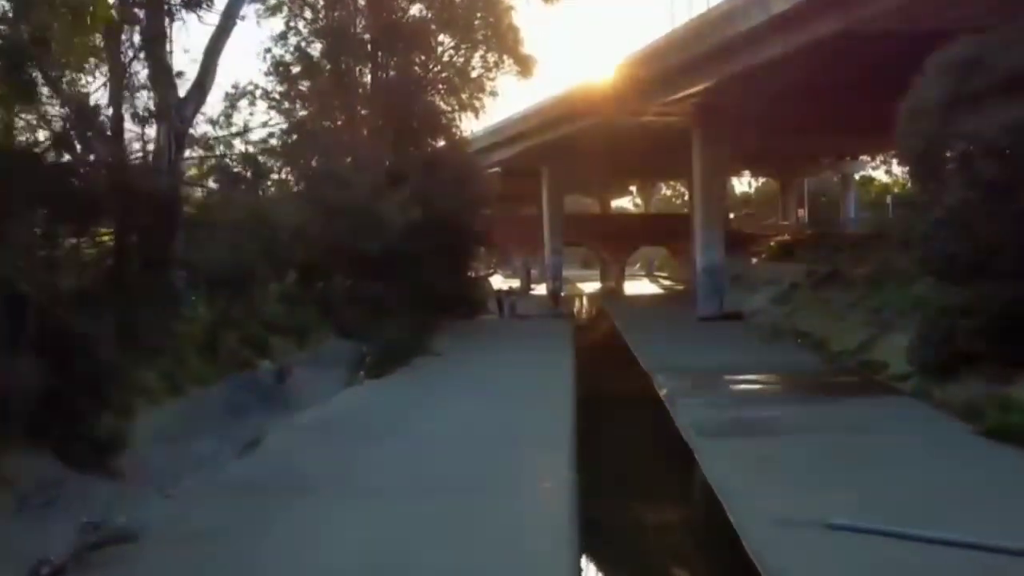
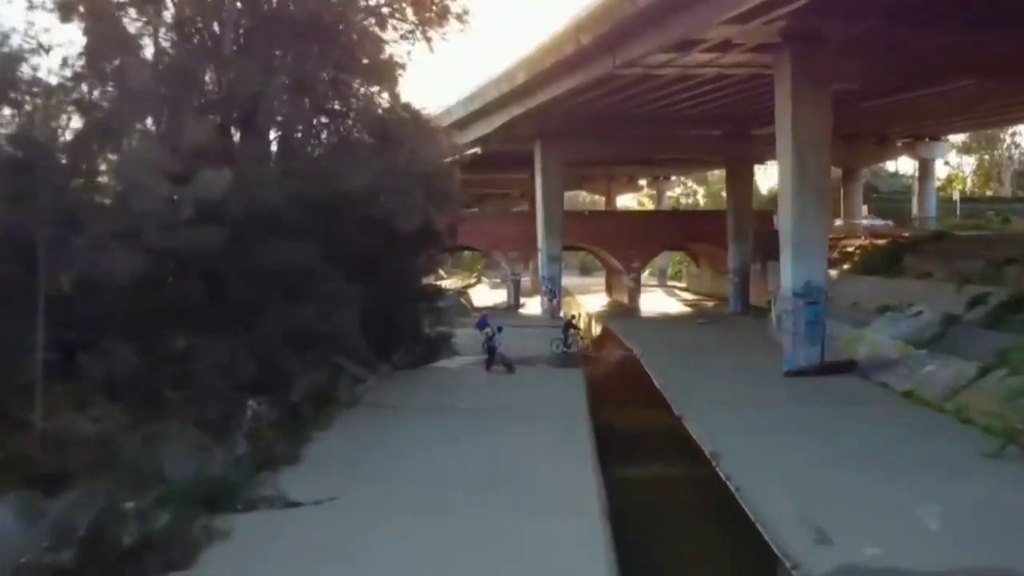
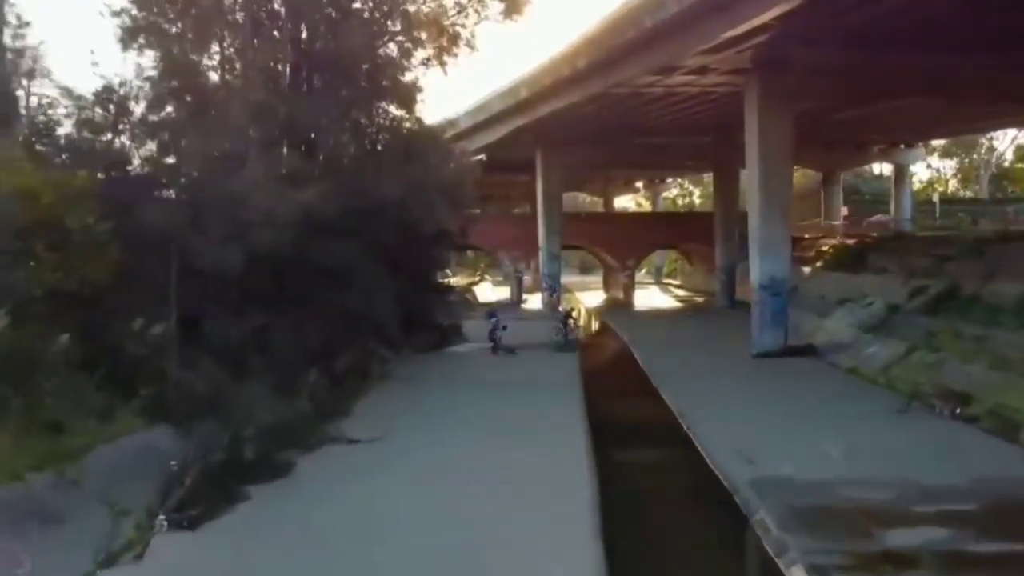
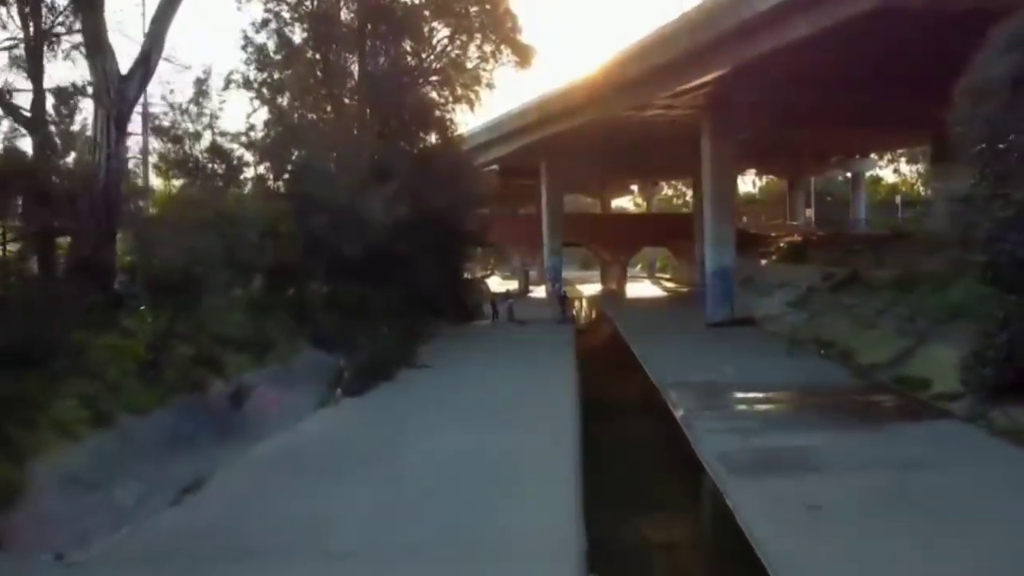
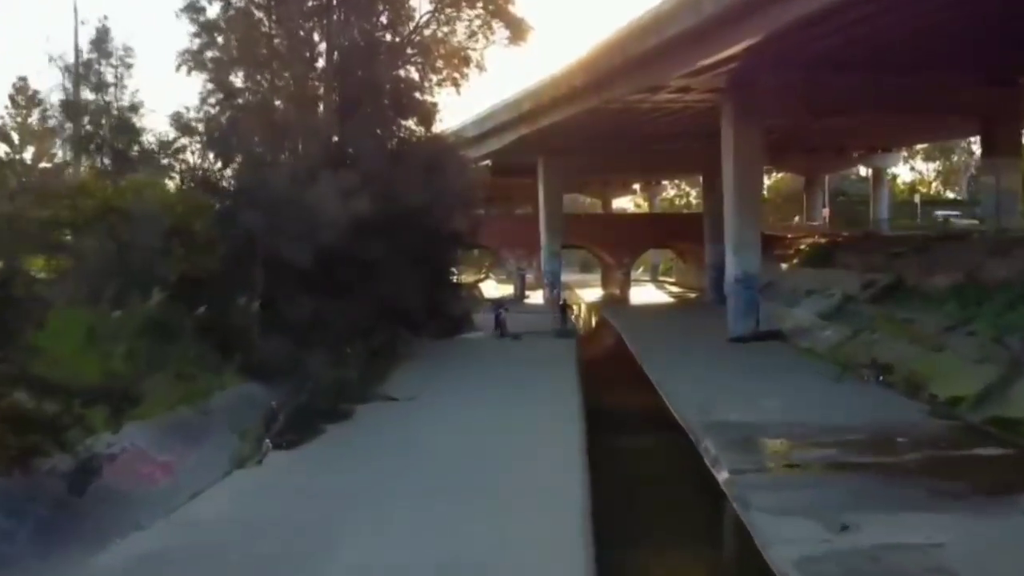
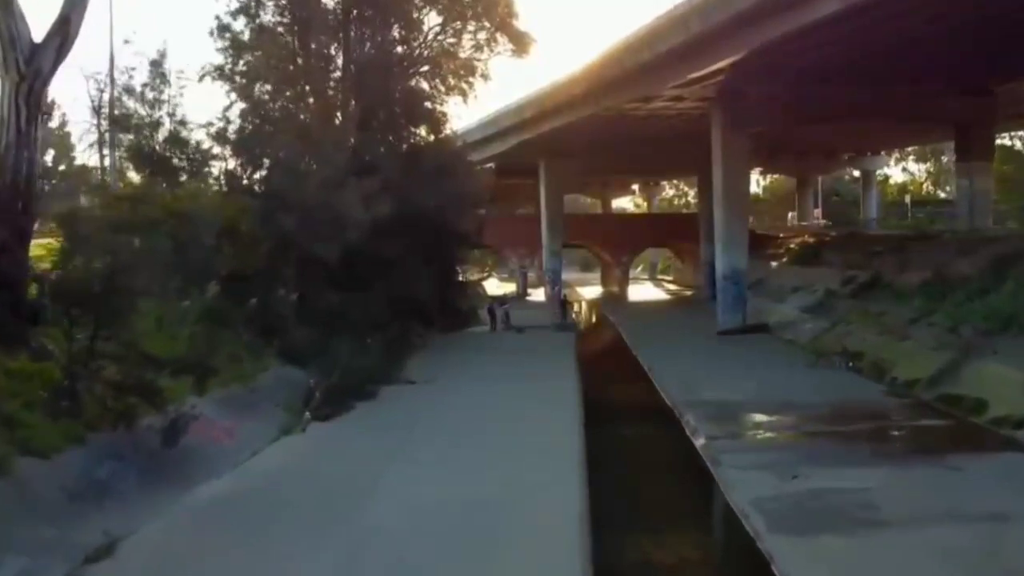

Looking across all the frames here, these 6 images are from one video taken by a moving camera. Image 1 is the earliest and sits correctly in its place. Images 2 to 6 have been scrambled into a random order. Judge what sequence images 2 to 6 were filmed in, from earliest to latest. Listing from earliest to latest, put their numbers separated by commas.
4, 6, 5, 3, 2
